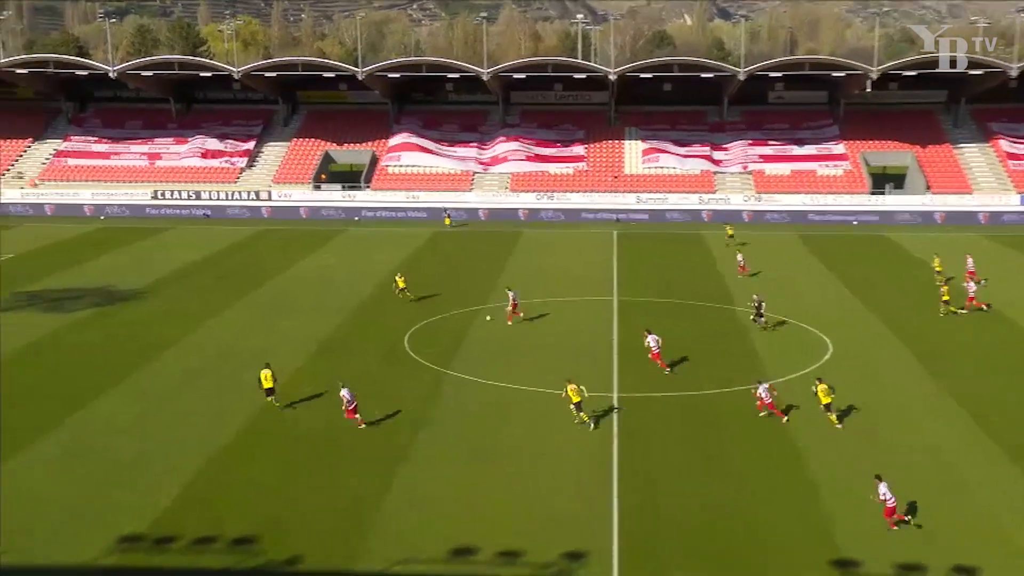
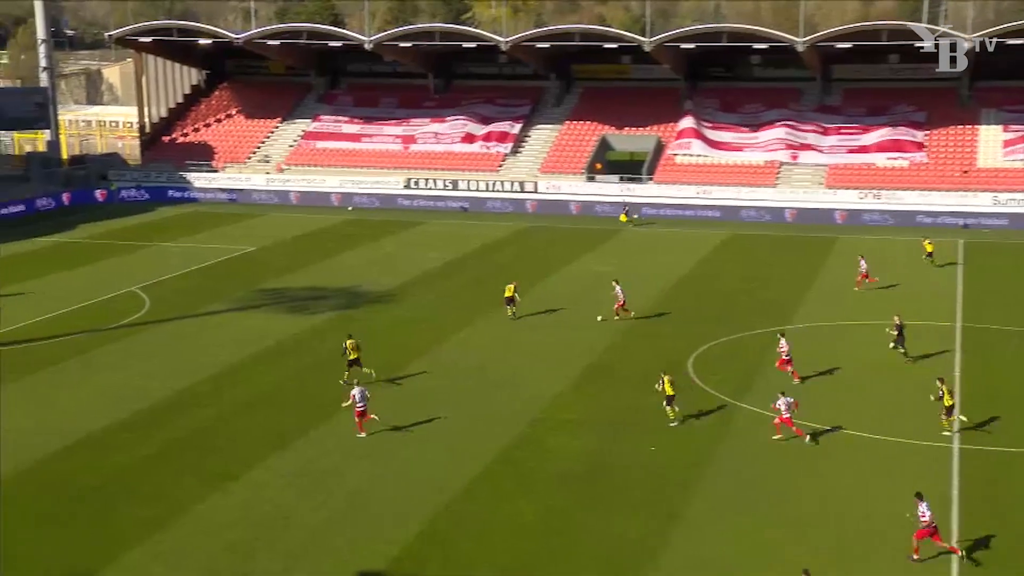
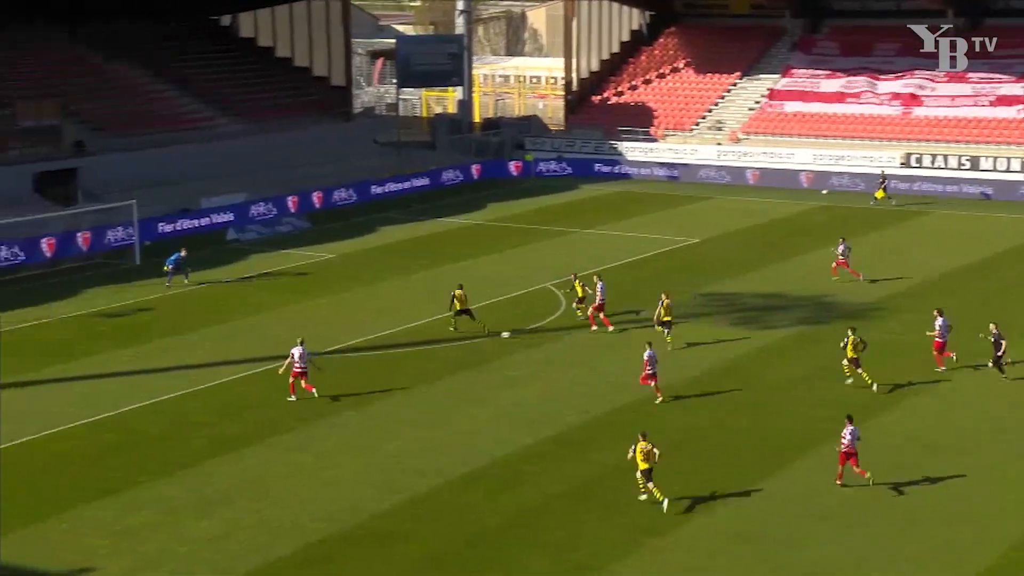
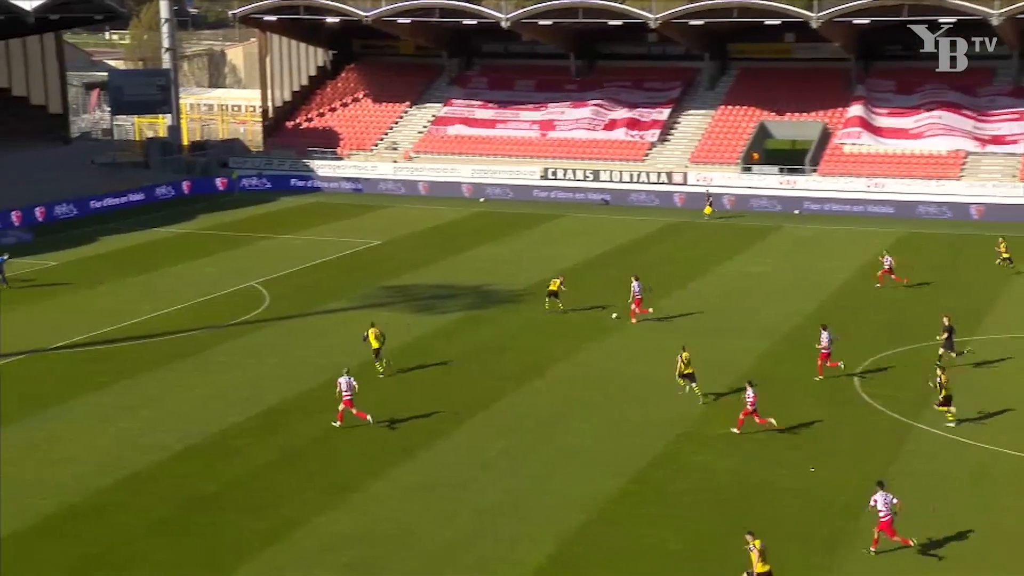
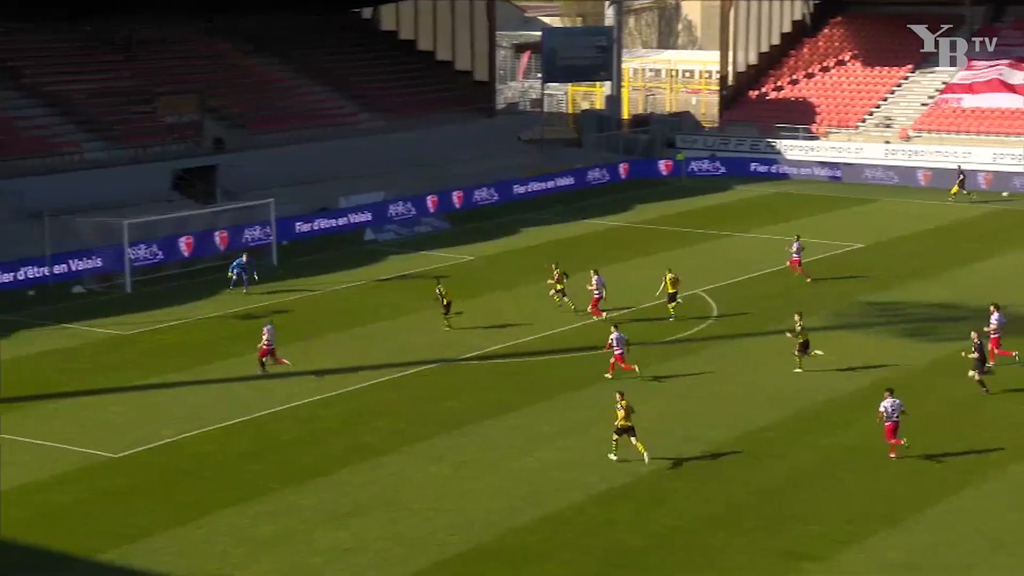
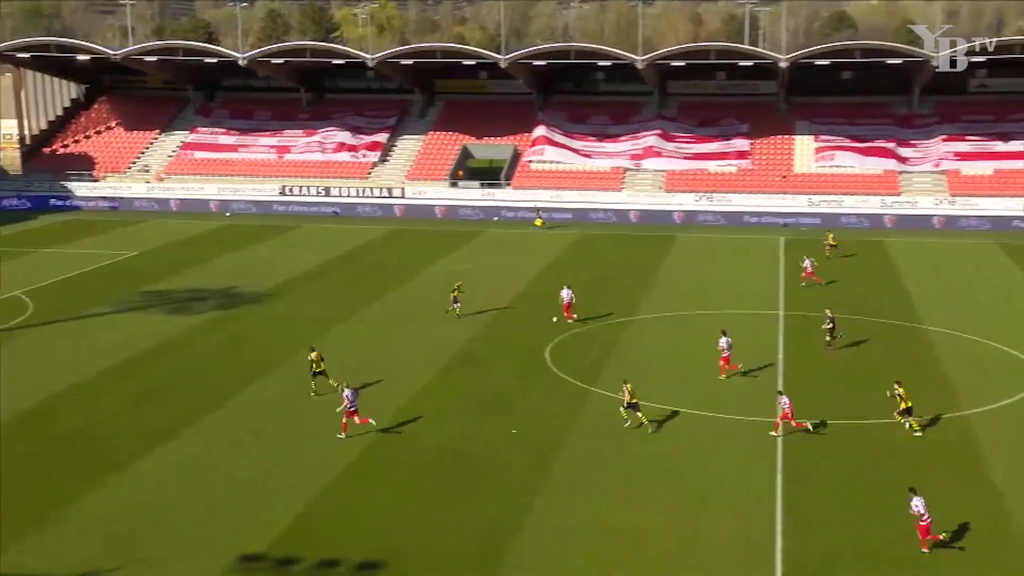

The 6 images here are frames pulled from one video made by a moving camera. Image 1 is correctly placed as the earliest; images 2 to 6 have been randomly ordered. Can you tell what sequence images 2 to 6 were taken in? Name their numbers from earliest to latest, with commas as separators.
6, 2, 4, 3, 5
